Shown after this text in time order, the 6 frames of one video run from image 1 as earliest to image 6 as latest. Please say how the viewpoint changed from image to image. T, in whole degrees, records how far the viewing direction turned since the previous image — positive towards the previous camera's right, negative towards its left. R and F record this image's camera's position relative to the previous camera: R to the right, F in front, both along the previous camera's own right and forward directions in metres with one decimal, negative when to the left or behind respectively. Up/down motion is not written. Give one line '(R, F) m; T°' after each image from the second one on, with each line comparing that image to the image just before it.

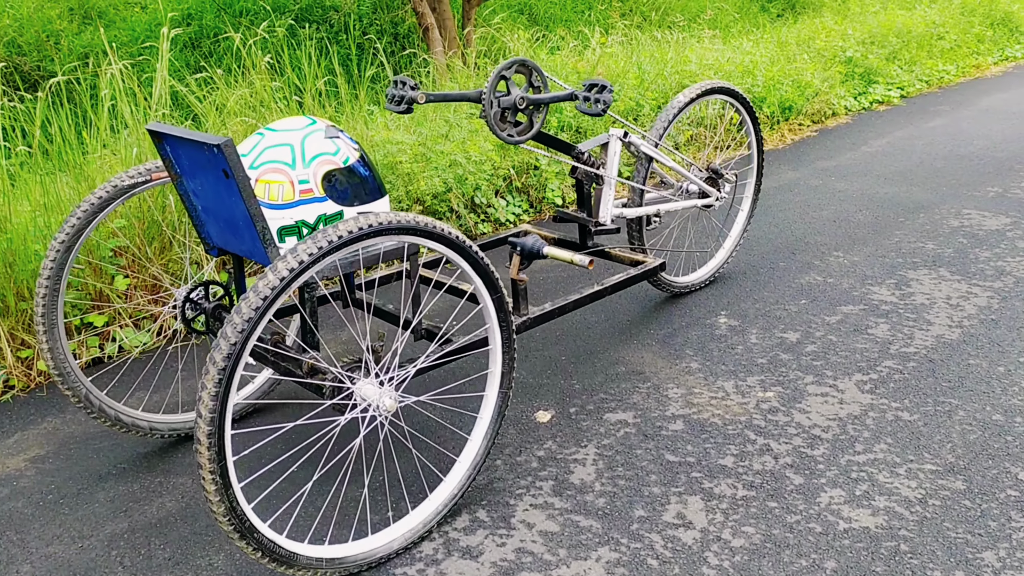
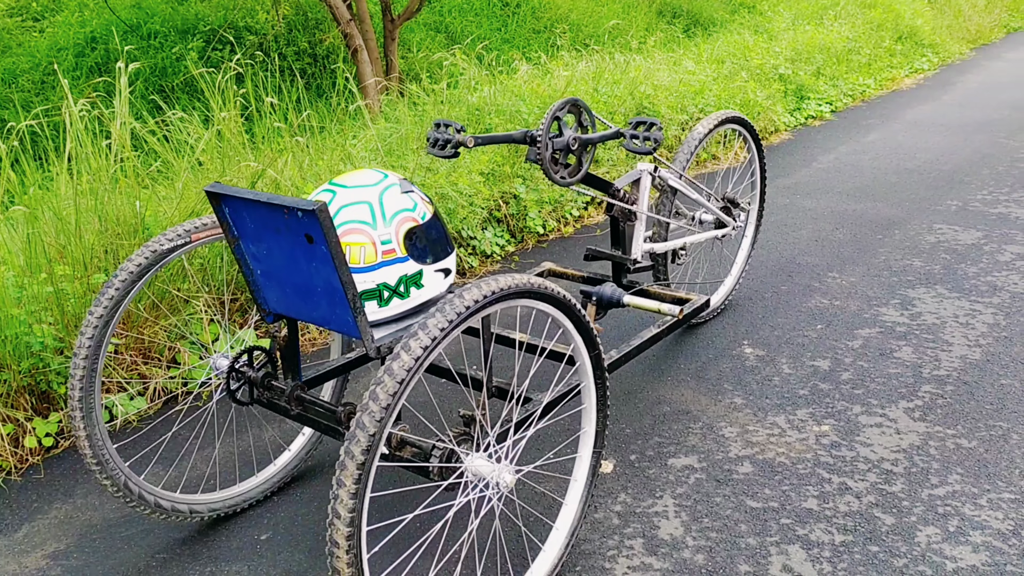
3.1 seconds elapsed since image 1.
(-0.5, +0.2) m; +7°
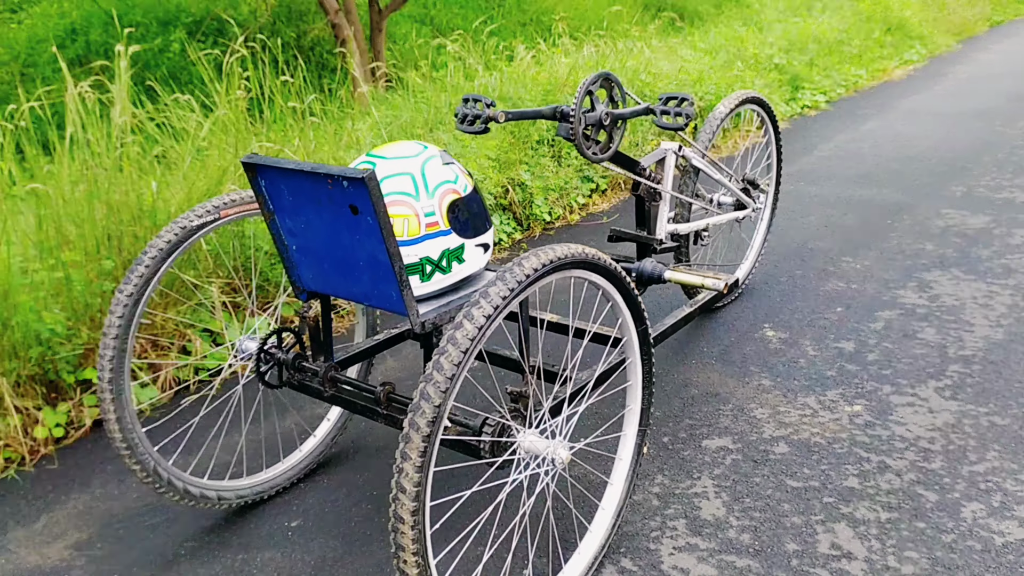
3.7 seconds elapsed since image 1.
(-0.2, +0.1) m; +1°
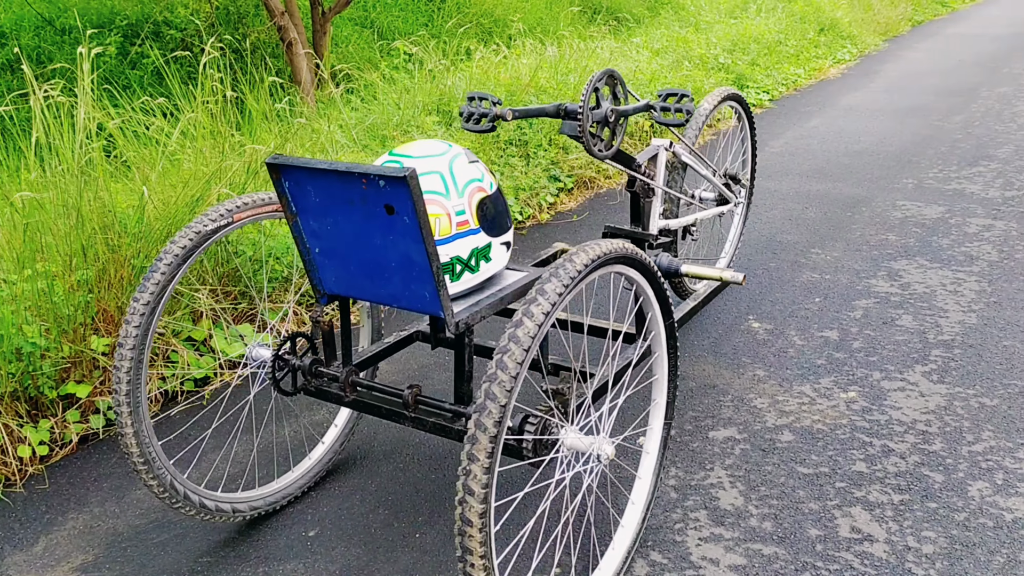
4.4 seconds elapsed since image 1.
(-0.2, 0.0) m; +5°
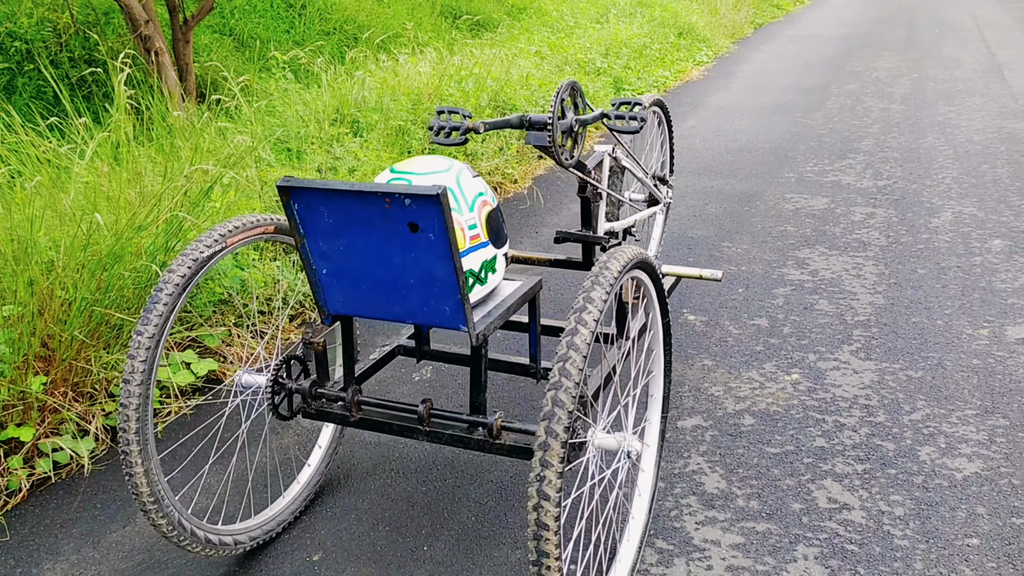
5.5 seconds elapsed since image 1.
(-0.4, 0.0) m; +9°
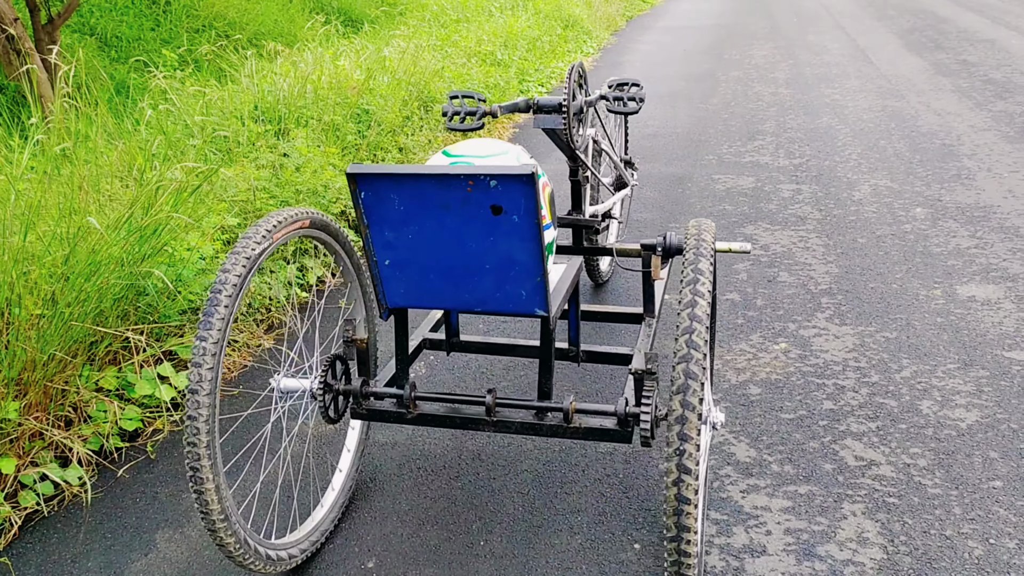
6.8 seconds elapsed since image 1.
(-0.5, +0.1) m; +9°
